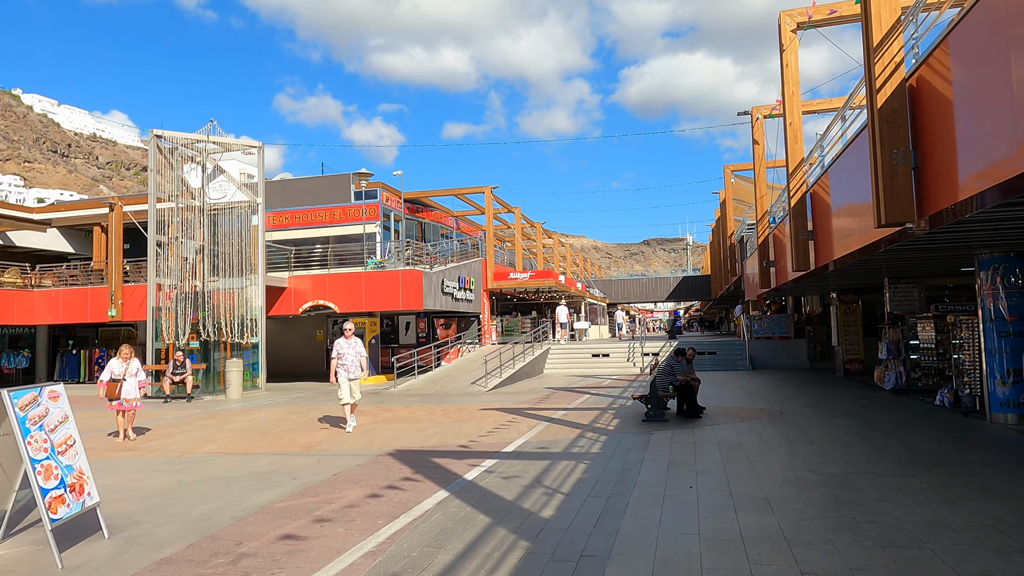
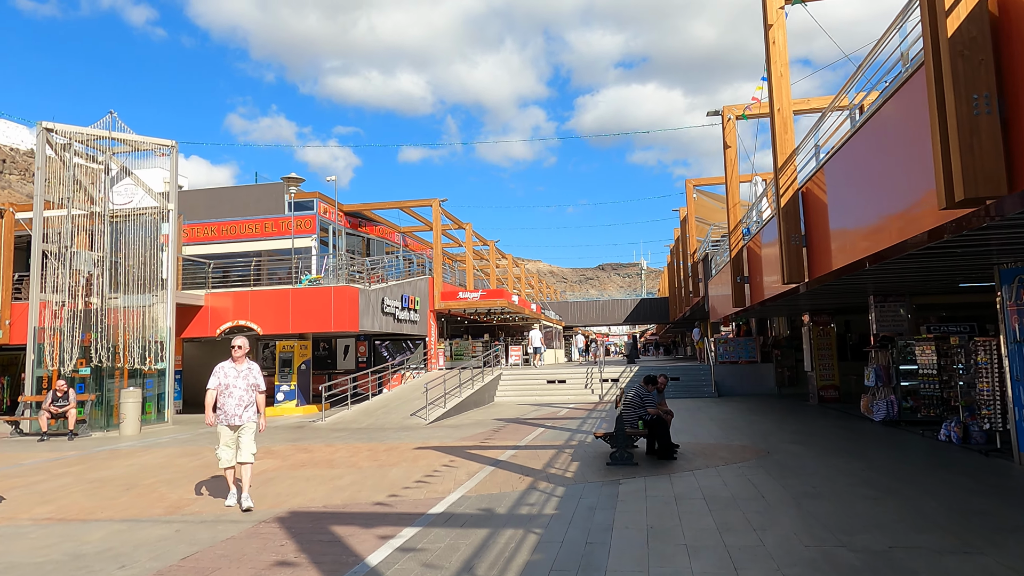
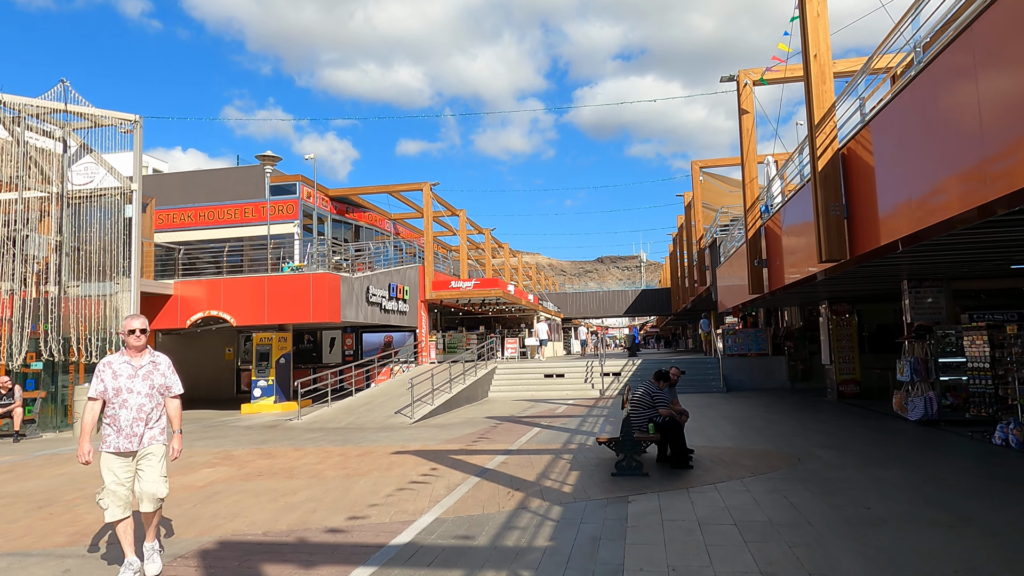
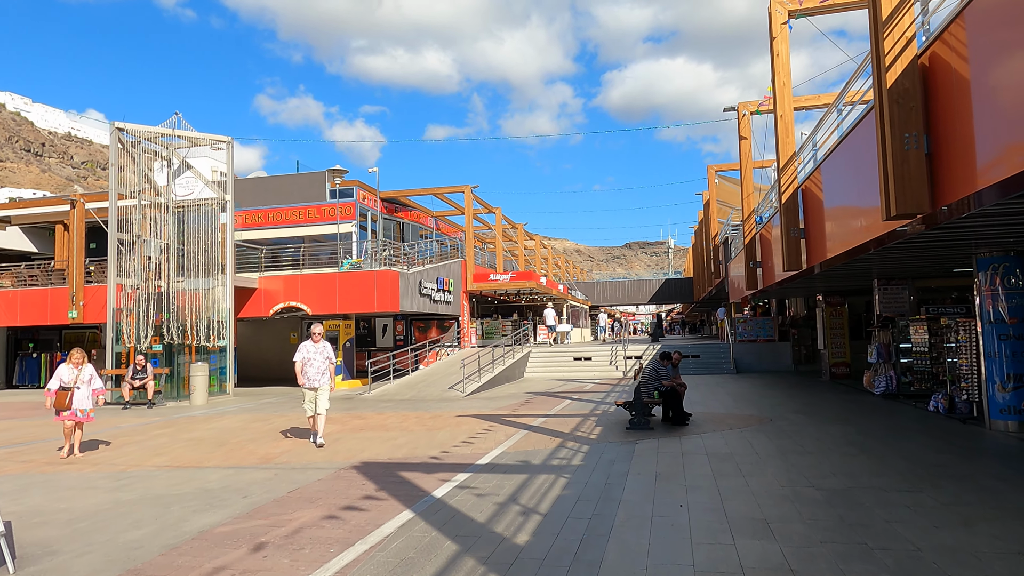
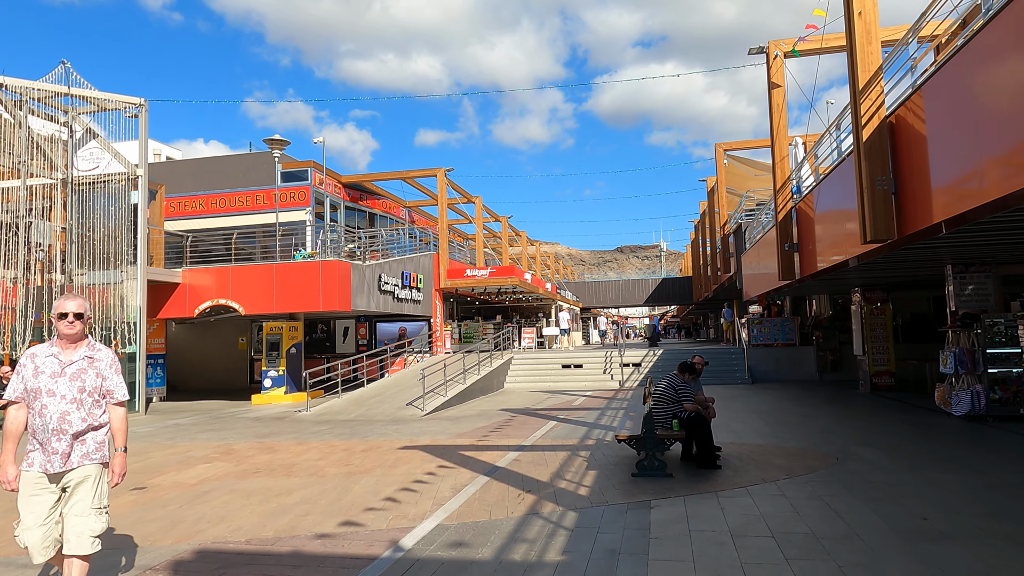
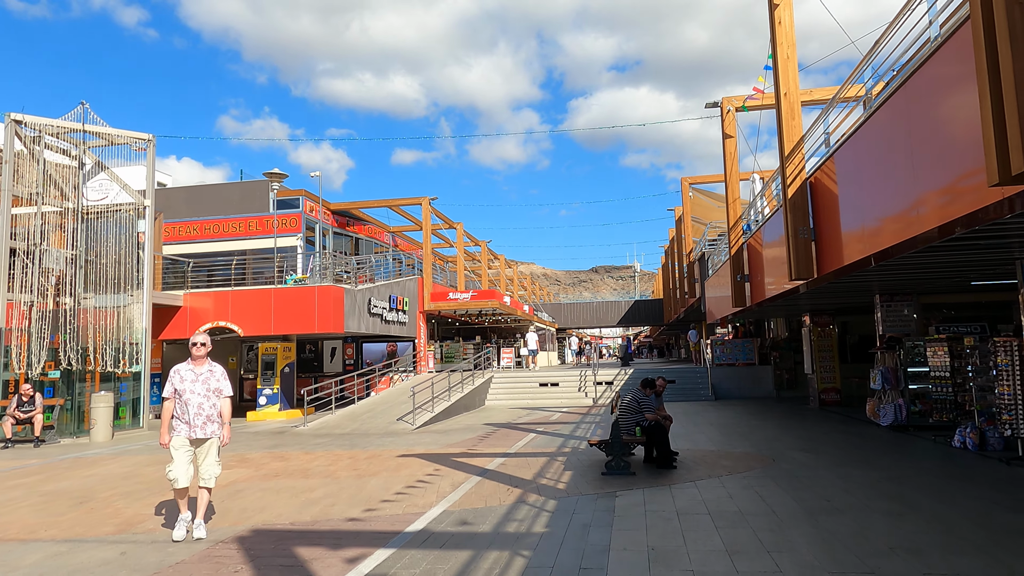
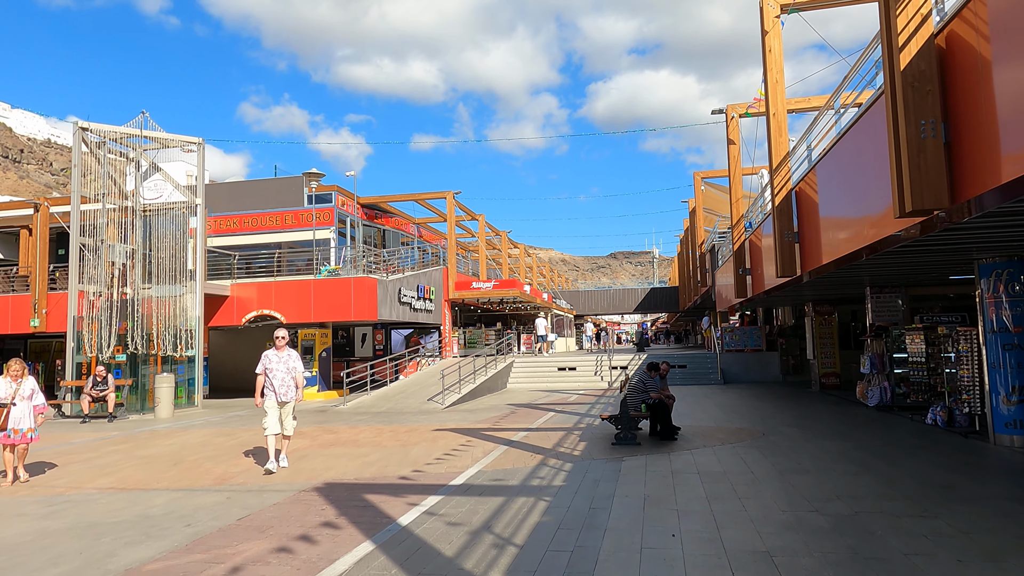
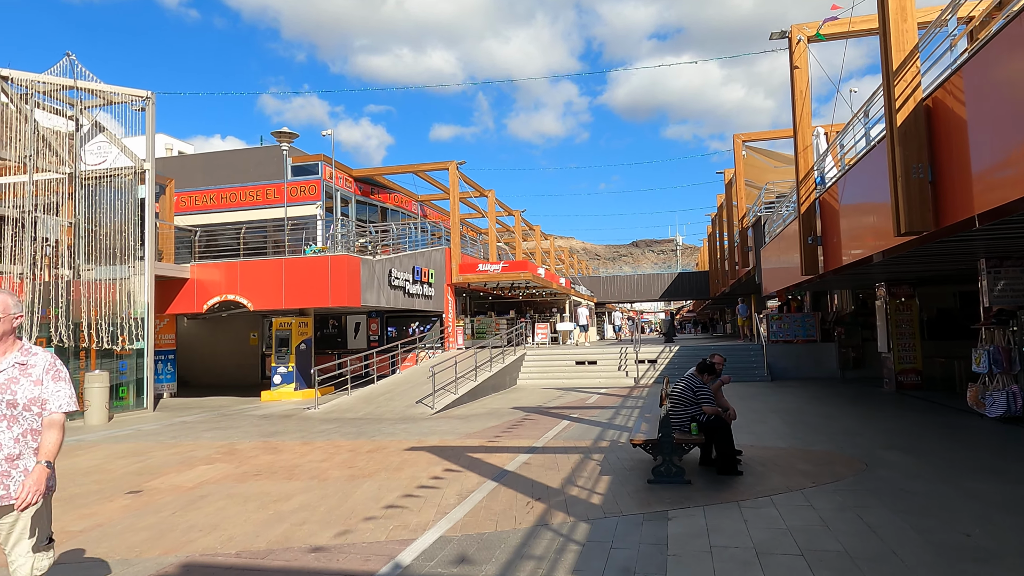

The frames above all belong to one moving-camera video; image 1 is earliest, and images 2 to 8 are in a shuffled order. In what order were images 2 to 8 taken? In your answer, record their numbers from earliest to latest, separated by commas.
4, 7, 2, 6, 3, 5, 8
